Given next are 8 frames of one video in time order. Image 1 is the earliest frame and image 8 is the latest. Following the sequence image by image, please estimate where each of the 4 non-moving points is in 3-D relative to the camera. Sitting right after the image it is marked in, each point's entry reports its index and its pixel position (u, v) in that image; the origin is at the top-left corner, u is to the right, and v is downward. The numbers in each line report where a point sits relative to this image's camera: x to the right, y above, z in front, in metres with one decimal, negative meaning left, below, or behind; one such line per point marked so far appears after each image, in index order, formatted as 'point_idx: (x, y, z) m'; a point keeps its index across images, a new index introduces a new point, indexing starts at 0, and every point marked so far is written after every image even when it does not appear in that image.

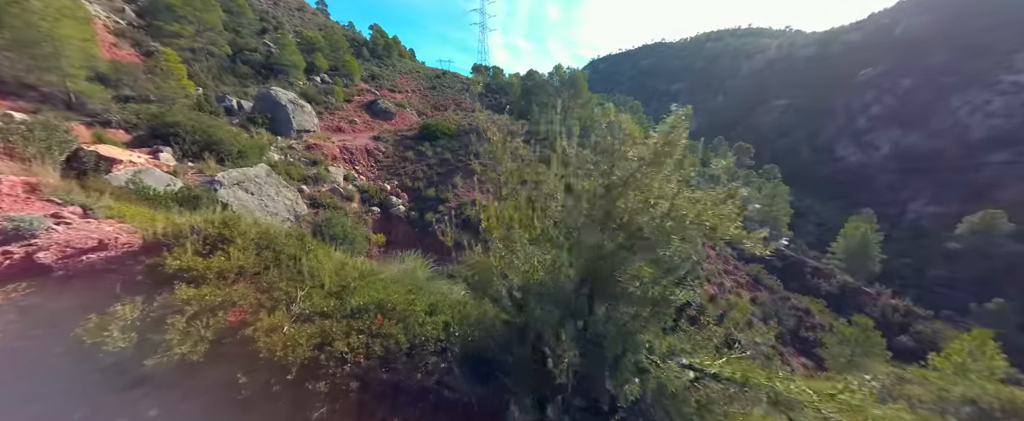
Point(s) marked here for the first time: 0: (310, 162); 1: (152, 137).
0: (-11.7, +2.8, +18.2) m
1: (-15.2, +3.1, +13.3) m
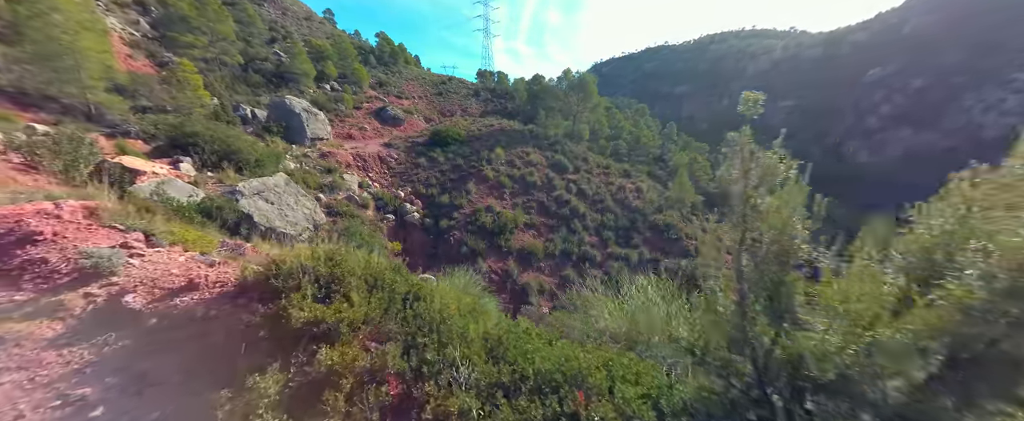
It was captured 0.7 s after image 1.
0: (-10.8, +2.3, +18.2) m
1: (-14.4, +2.7, +13.3) m
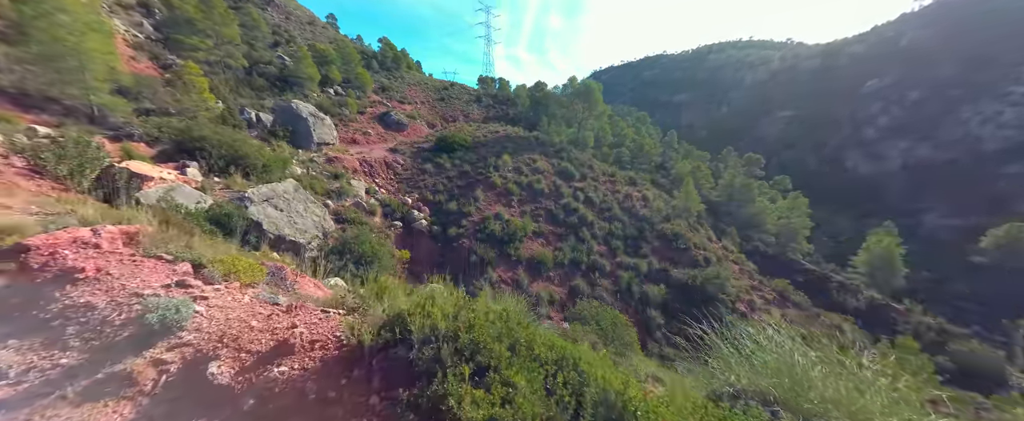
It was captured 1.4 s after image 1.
0: (-10.3, +2.0, +17.9) m
1: (-13.8, +2.5, +13.0) m
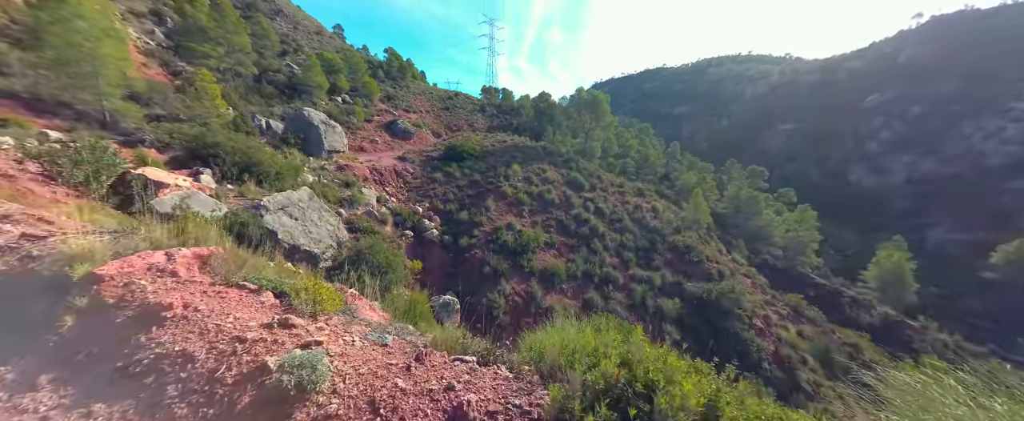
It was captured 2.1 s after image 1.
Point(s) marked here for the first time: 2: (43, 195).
0: (-9.6, +1.5, +17.7) m
1: (-13.1, +2.2, +12.8) m
2: (-10.0, +0.3, +6.7) m
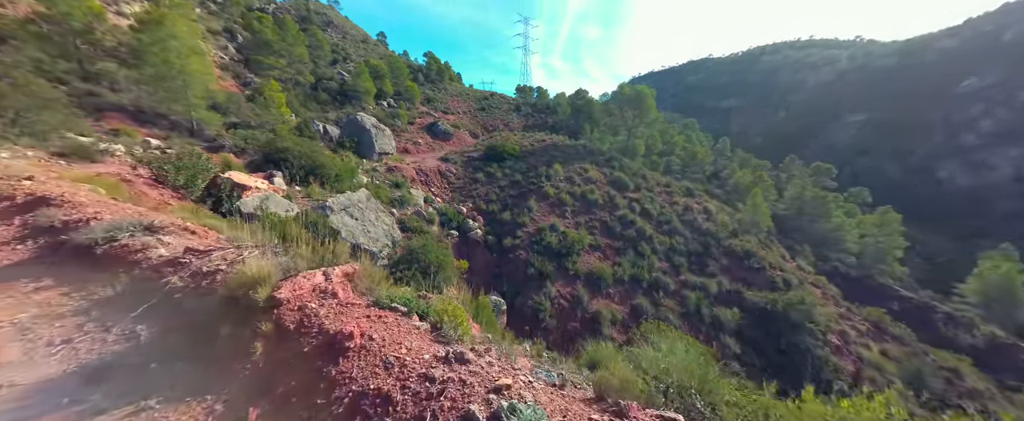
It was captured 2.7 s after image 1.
0: (-7.0, +1.5, +18.4) m
1: (-11.0, +2.2, +13.9) m
2: (-8.7, +0.3, +7.5) m
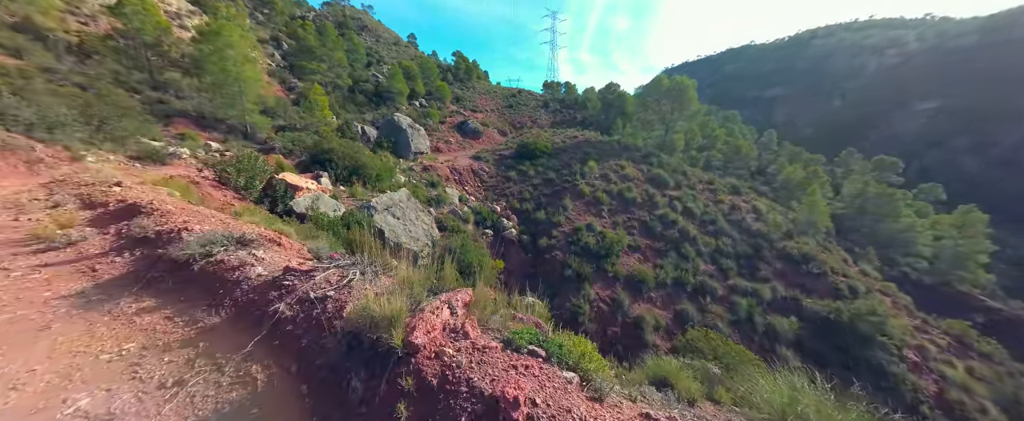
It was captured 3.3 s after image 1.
0: (-4.9, +1.6, +18.6) m
1: (-9.3, +2.2, +14.5) m
2: (-7.5, +0.3, +7.9) m
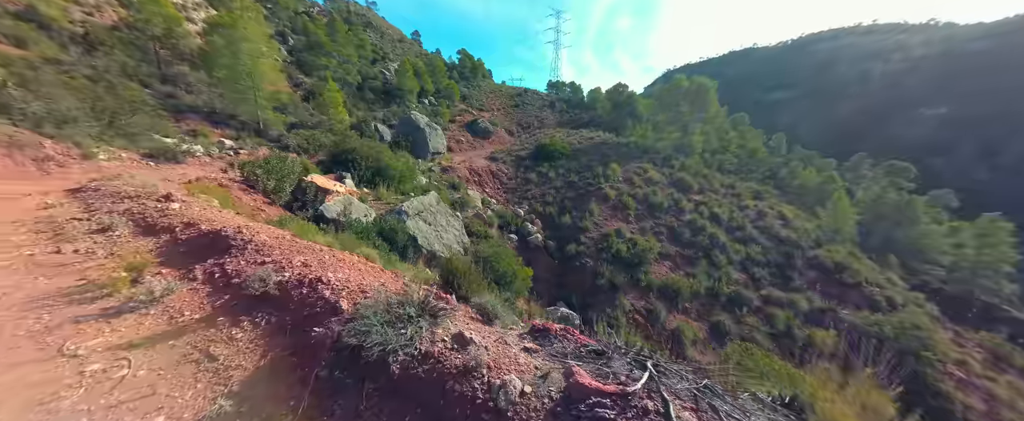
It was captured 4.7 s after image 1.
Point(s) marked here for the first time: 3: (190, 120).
0: (-3.5, +1.4, +17.9) m
1: (-7.9, +2.1, +13.8) m
2: (-6.1, +0.2, +7.2) m
3: (-14.6, +4.1, +14.2) m
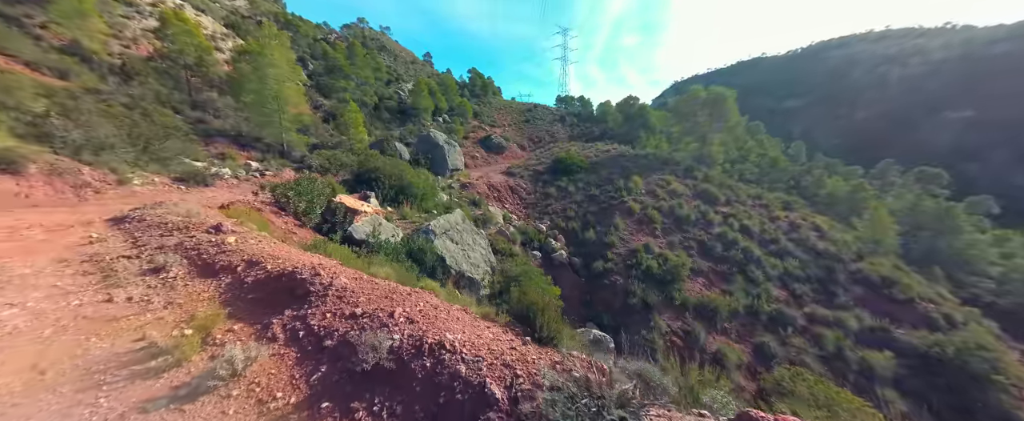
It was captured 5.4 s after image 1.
0: (-2.3, +0.4, +17.7) m
1: (-6.9, +1.3, +13.7) m
2: (-5.2, -0.4, +7.1) m
3: (-13.5, +3.1, +14.4) m
